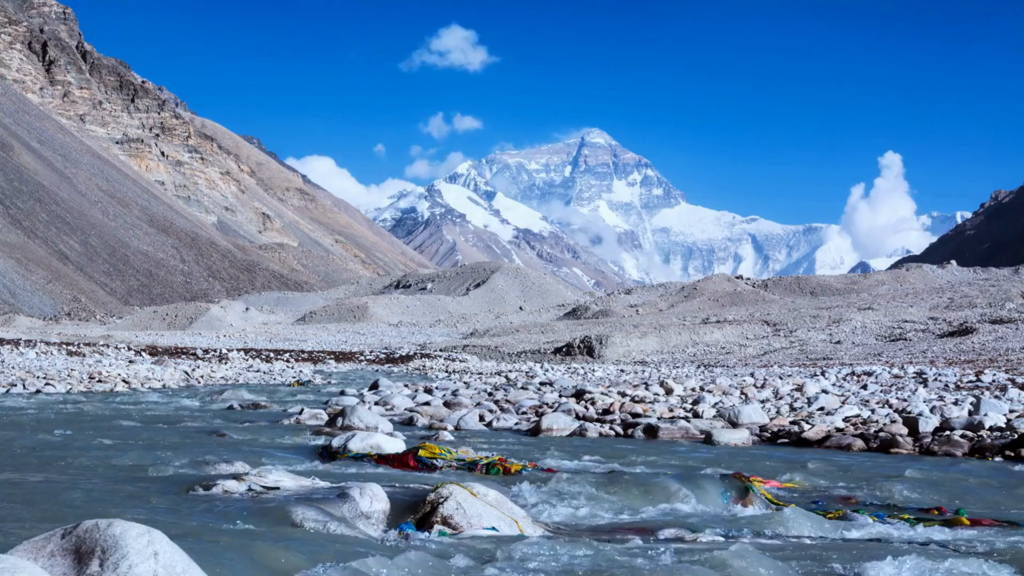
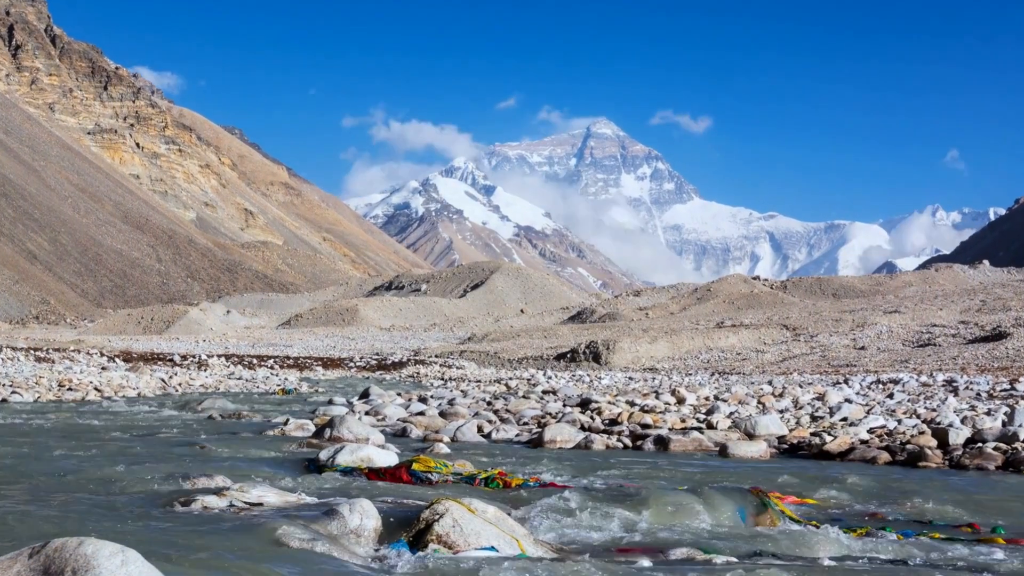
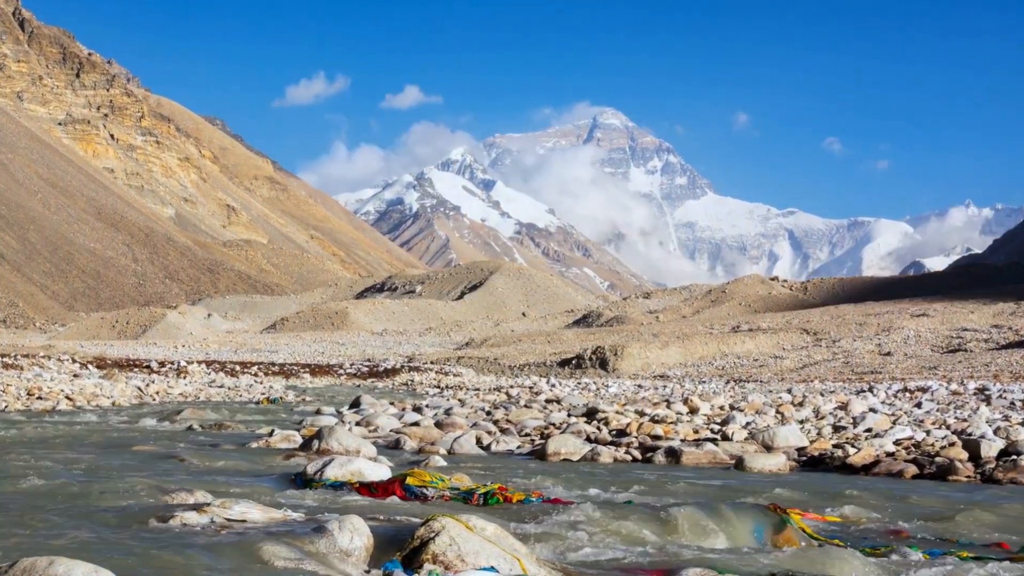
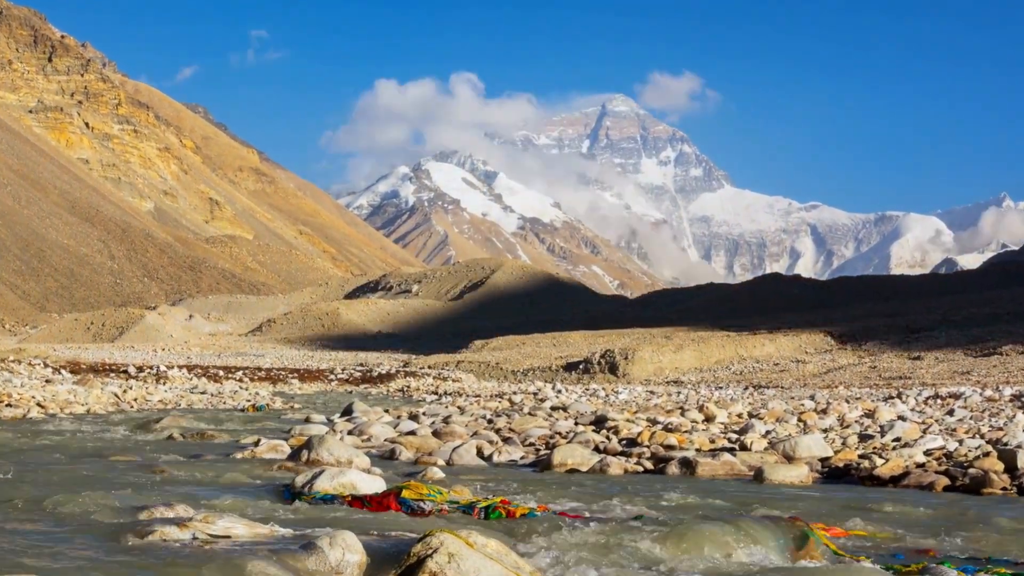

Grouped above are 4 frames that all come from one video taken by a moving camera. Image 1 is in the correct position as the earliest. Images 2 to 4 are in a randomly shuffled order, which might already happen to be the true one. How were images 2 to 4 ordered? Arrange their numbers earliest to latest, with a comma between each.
2, 3, 4
